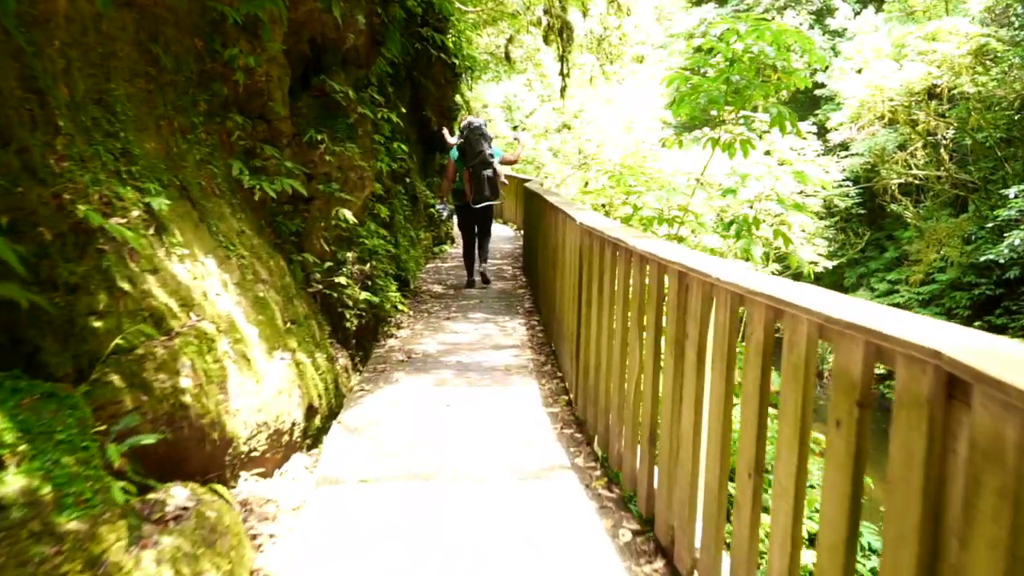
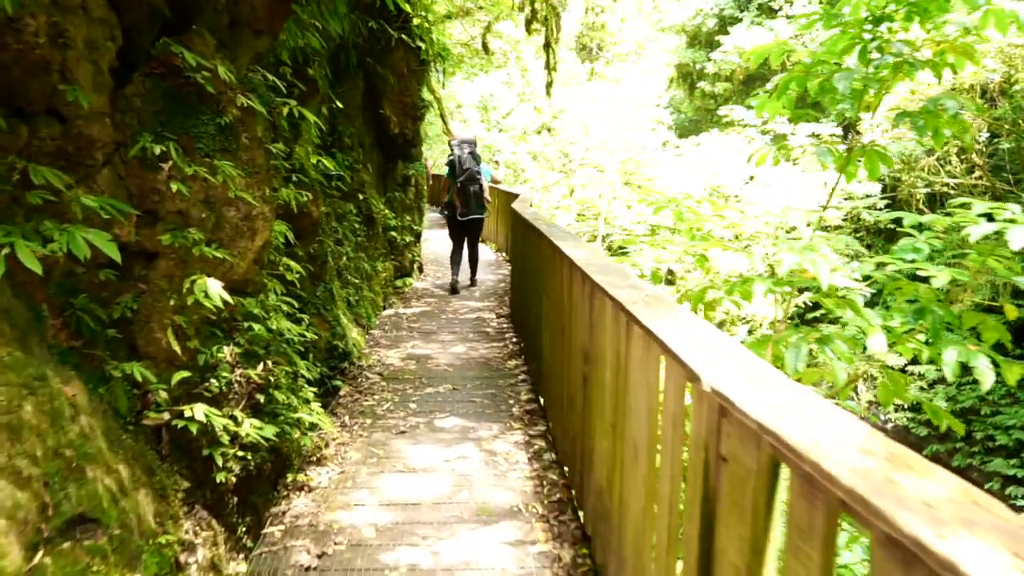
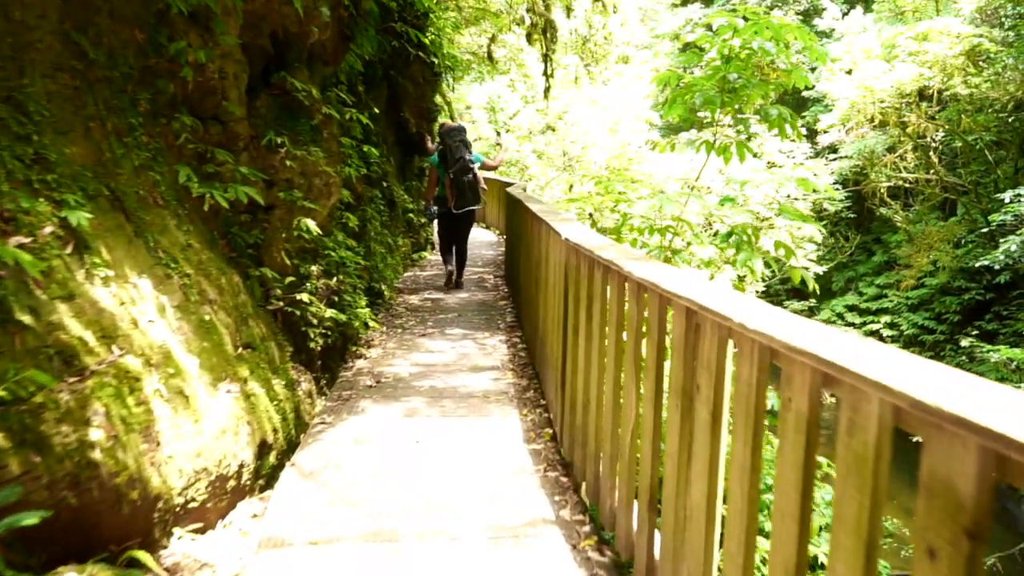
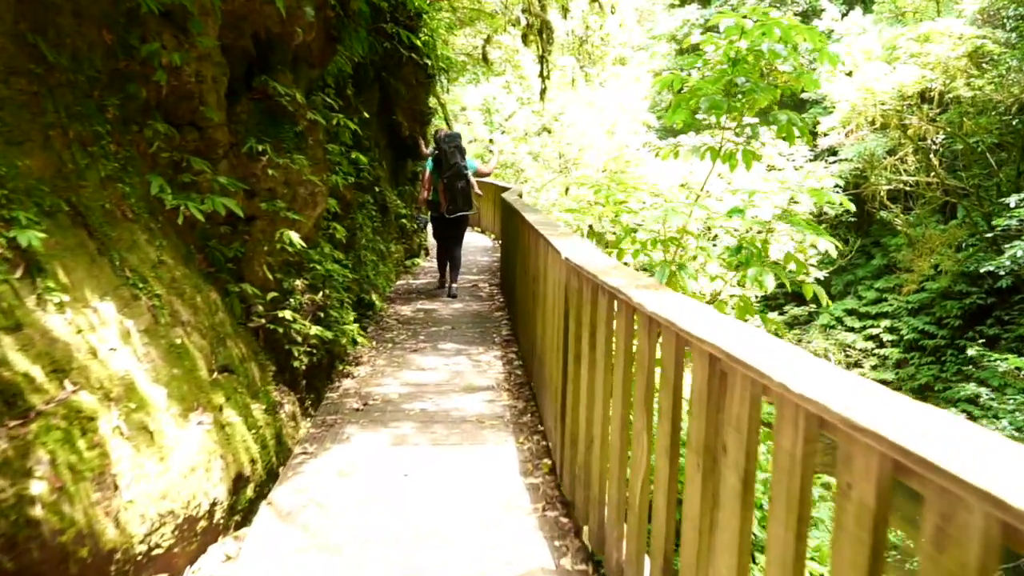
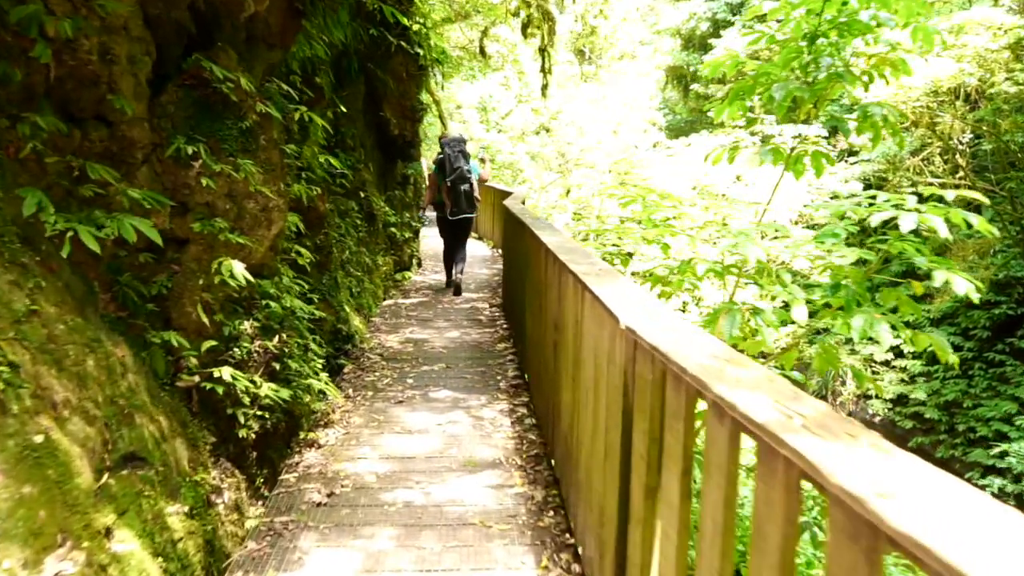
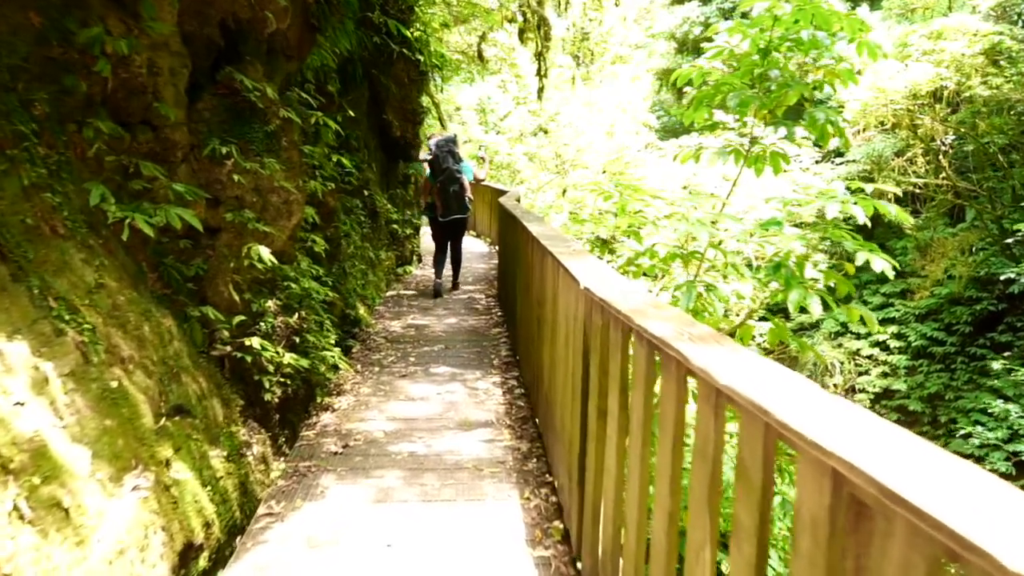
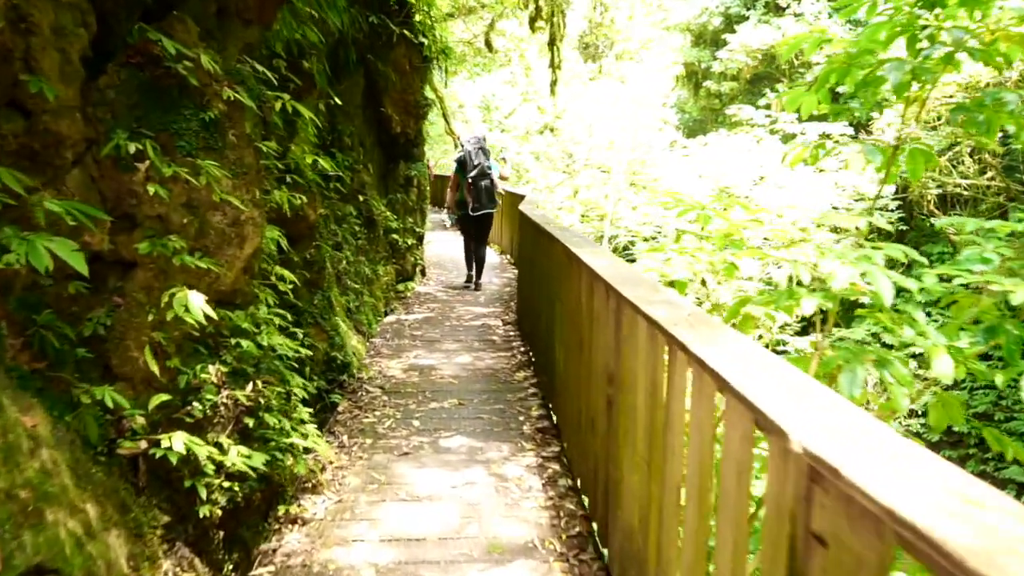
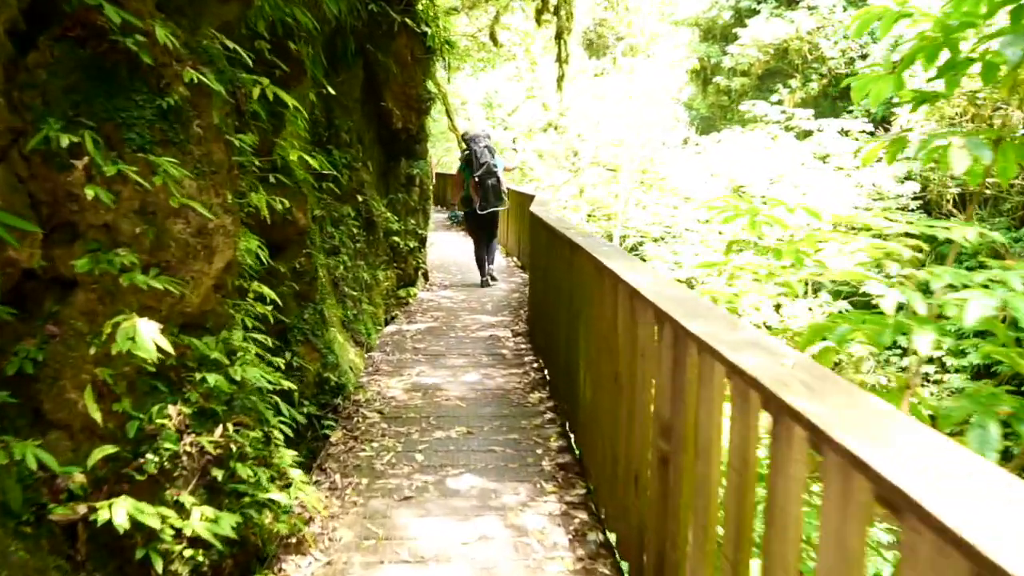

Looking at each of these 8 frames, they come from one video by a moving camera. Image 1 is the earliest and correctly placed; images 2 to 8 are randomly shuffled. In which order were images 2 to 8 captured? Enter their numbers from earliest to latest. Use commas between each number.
3, 4, 6, 5, 2, 7, 8
